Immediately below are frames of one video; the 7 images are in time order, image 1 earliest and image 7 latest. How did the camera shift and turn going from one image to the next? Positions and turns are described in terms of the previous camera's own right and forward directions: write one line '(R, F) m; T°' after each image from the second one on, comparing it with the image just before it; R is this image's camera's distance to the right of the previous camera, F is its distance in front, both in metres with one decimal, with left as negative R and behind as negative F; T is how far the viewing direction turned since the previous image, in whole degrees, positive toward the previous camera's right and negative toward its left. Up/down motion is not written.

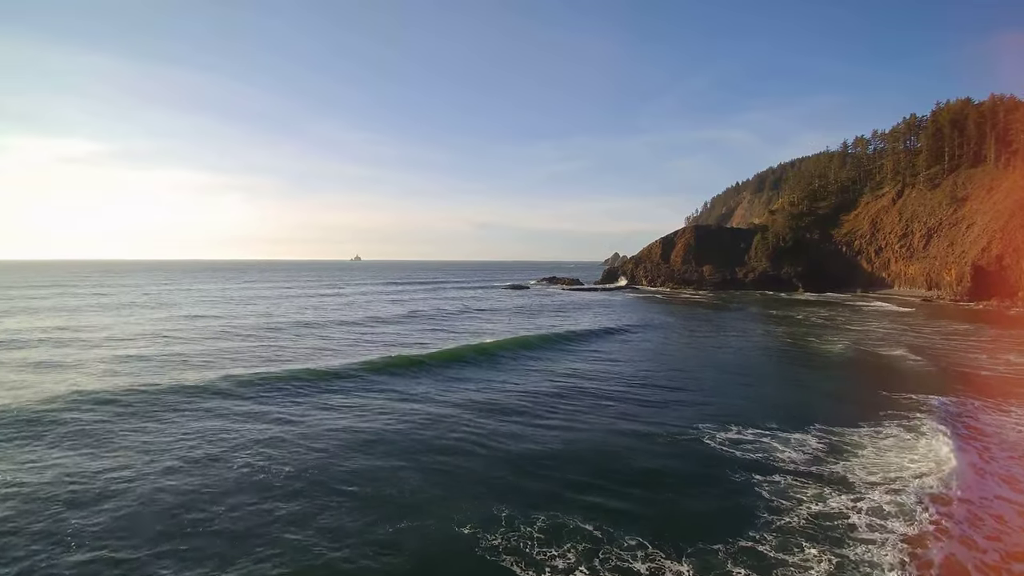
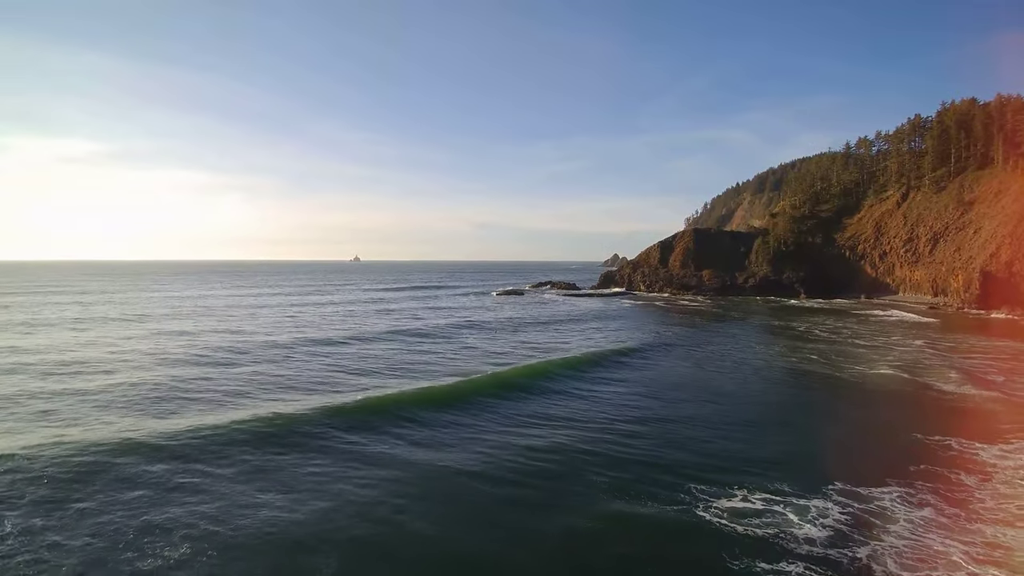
(+1.0, +2.2) m; 0°
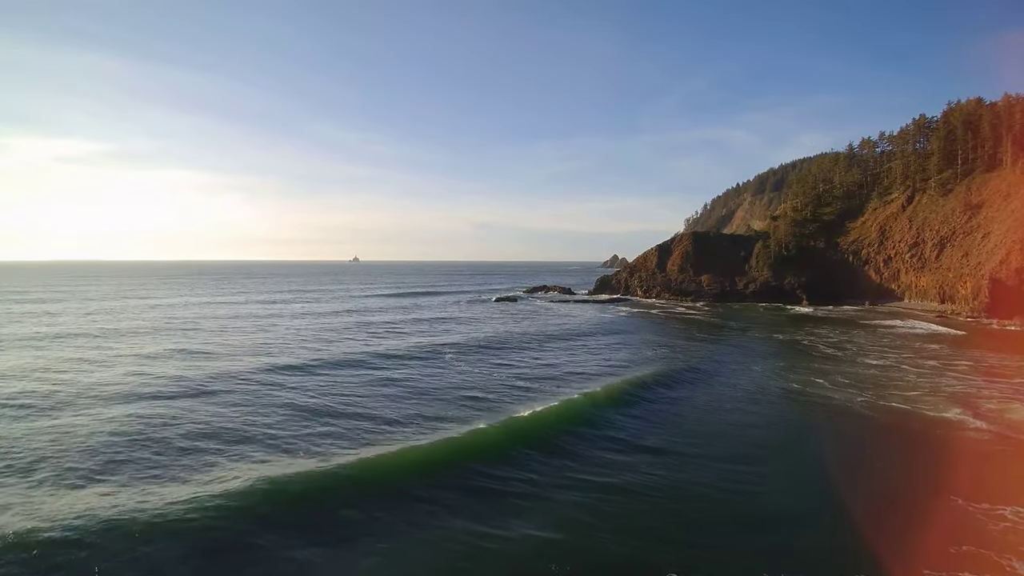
(+1.2, +2.4) m; 0°
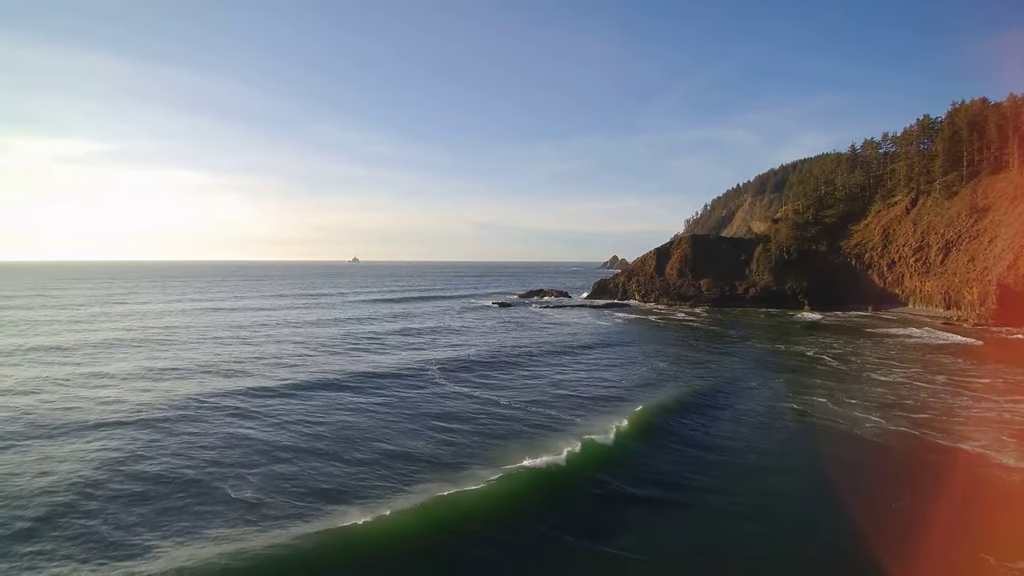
(+0.8, +1.7) m; 0°
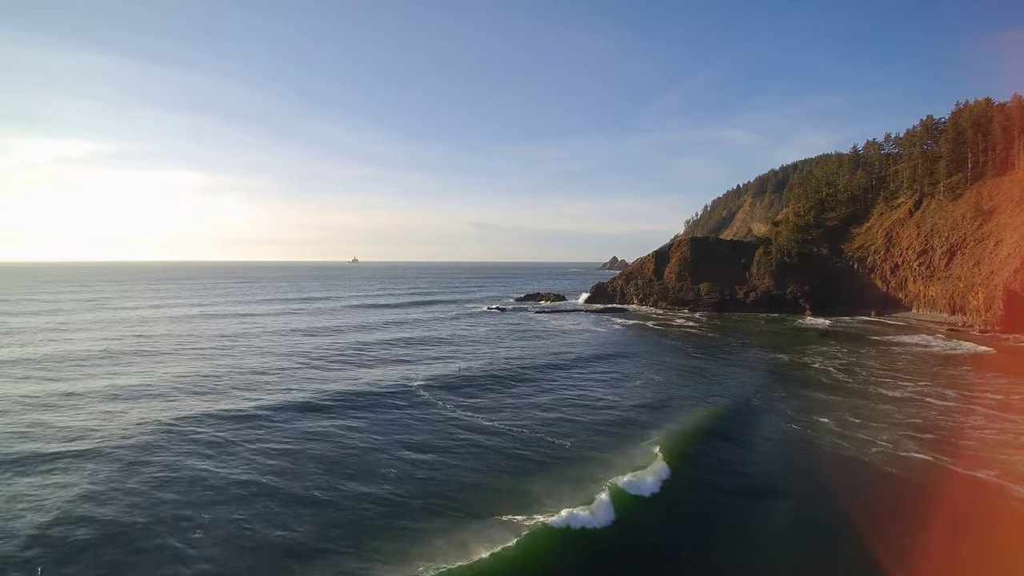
(+0.7, +1.4) m; 0°
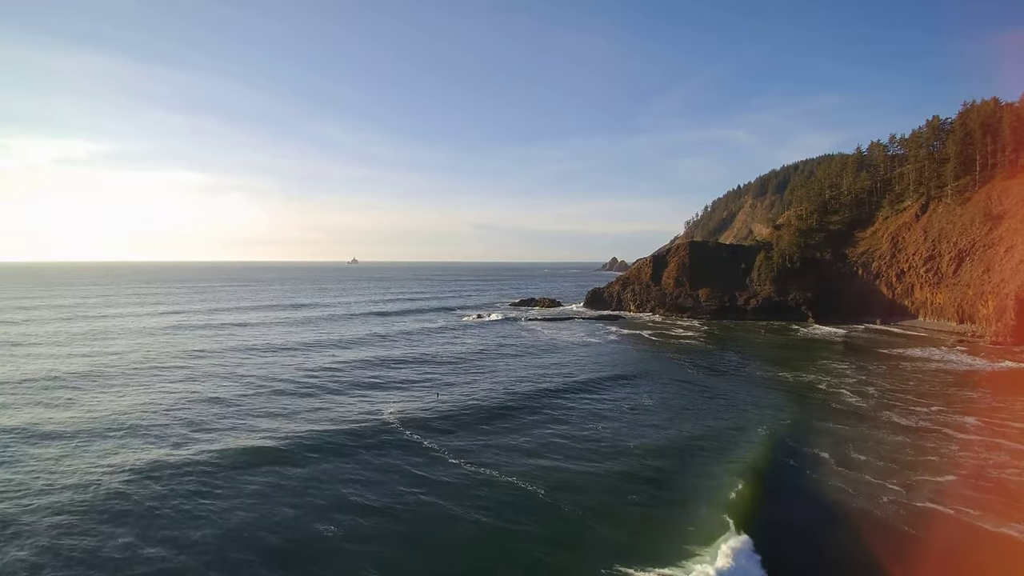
(+1.1, +2.4) m; 0°
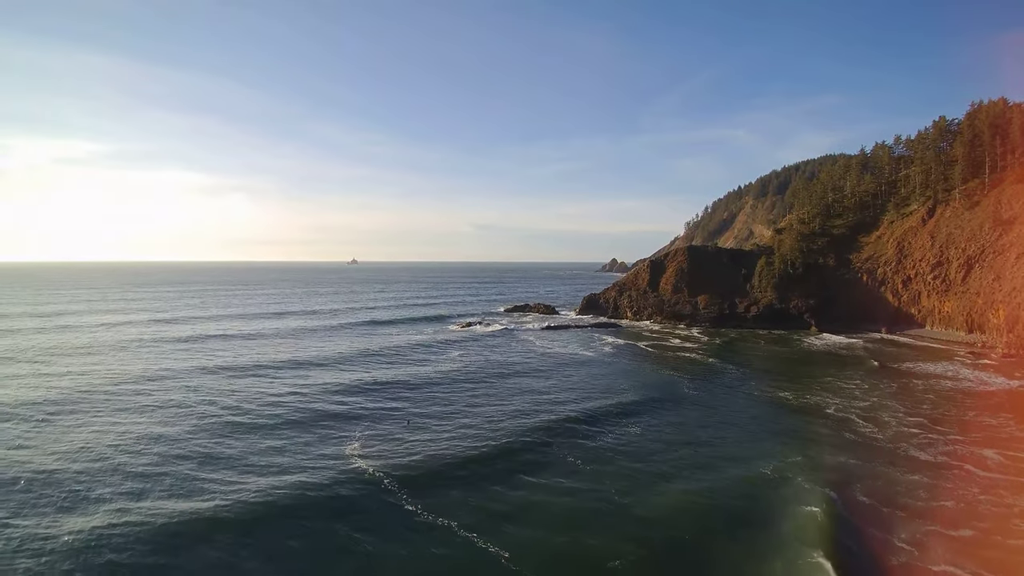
(+1.1, +2.4) m; 0°
